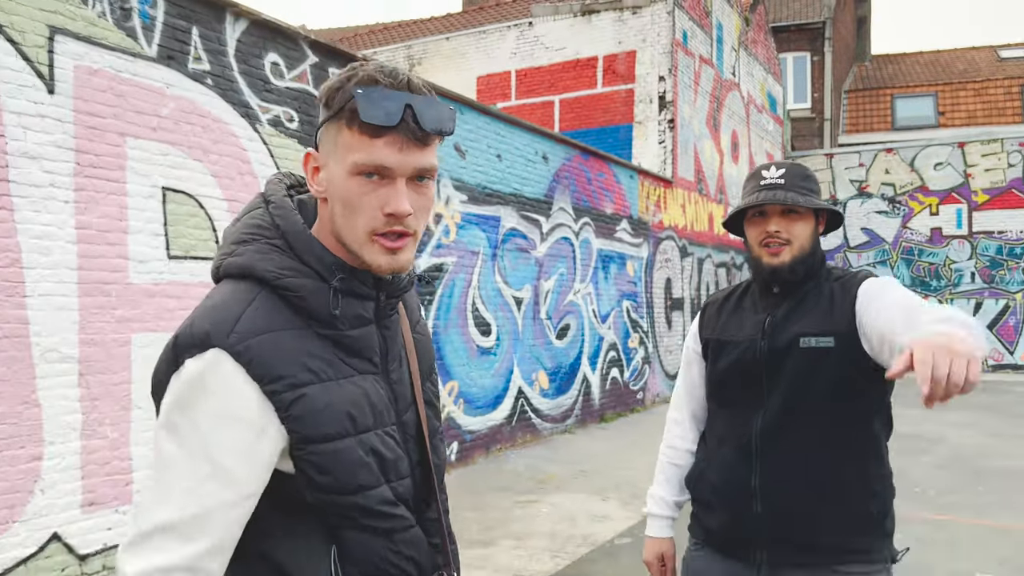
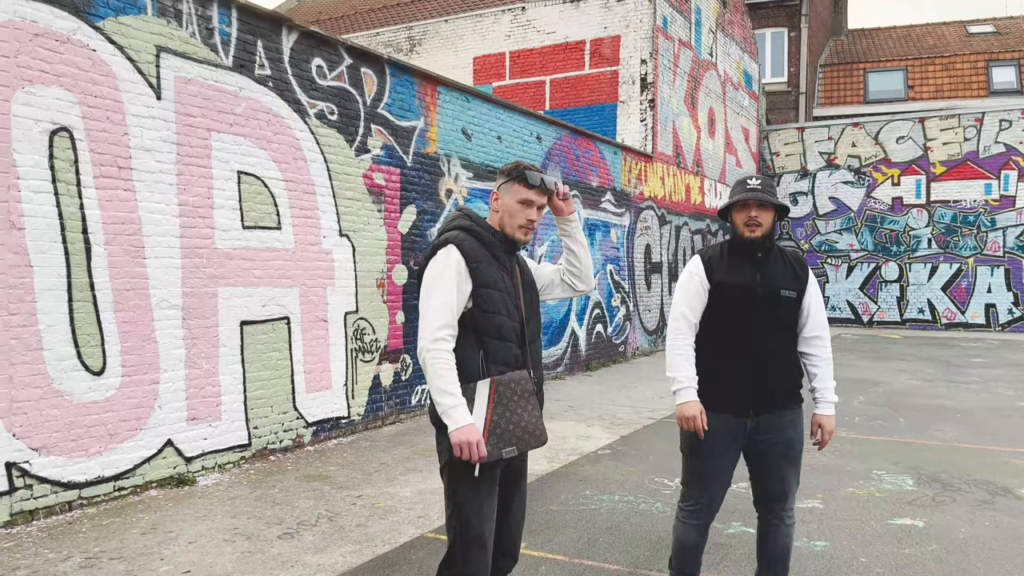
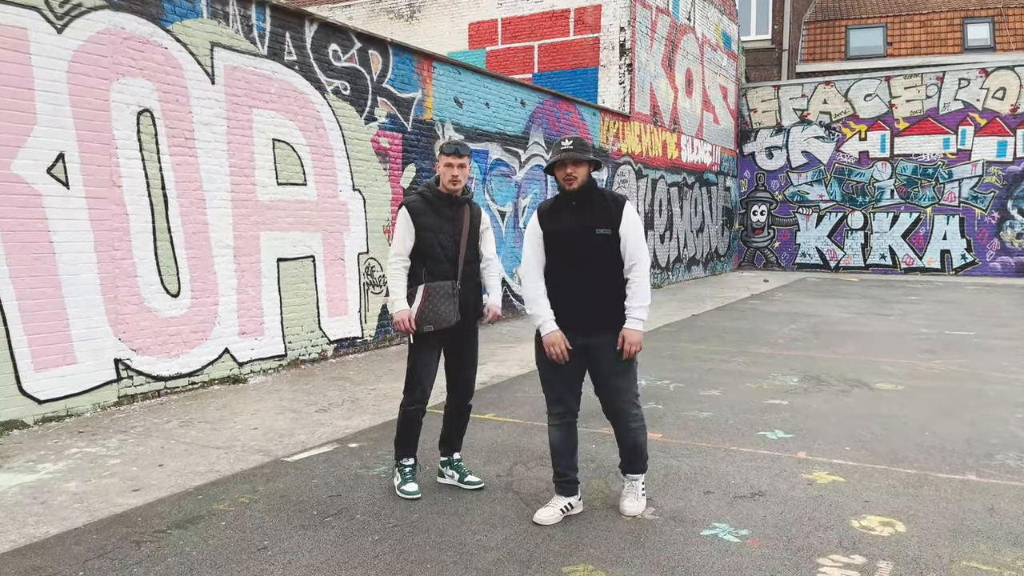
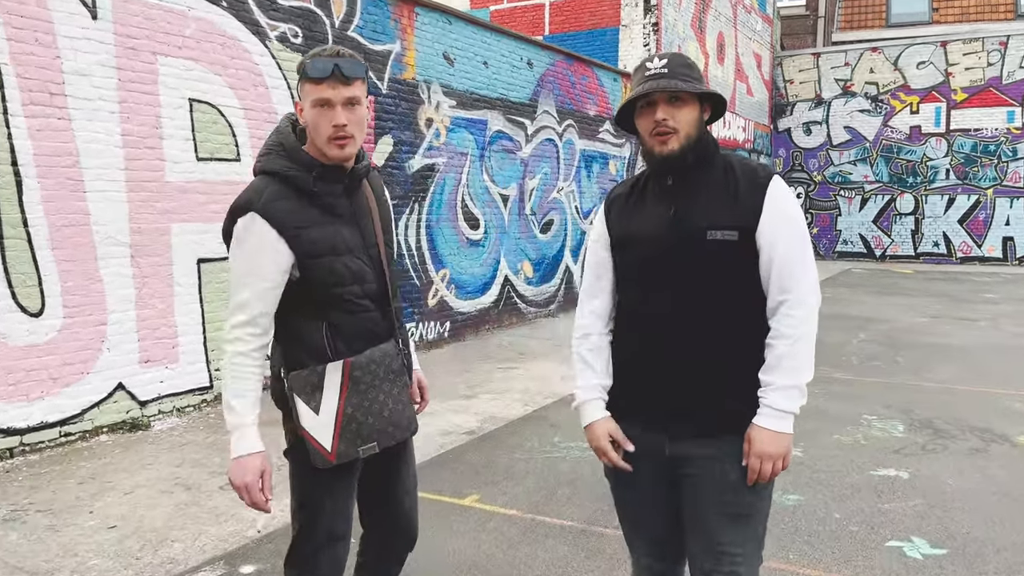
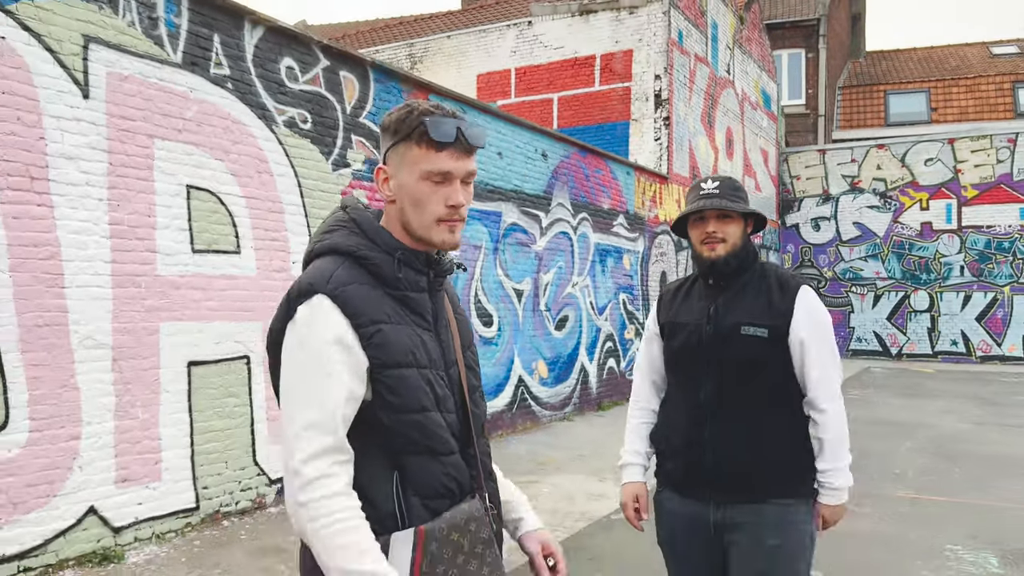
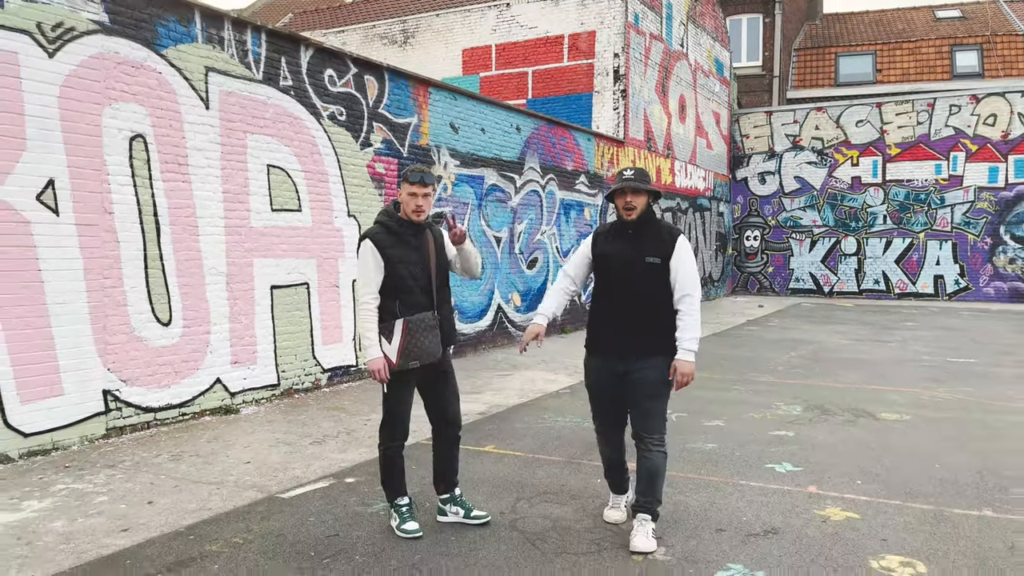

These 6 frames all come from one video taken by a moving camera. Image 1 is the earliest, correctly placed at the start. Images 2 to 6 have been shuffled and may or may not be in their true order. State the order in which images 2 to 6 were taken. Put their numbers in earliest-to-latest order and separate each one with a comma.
5, 2, 6, 3, 4
